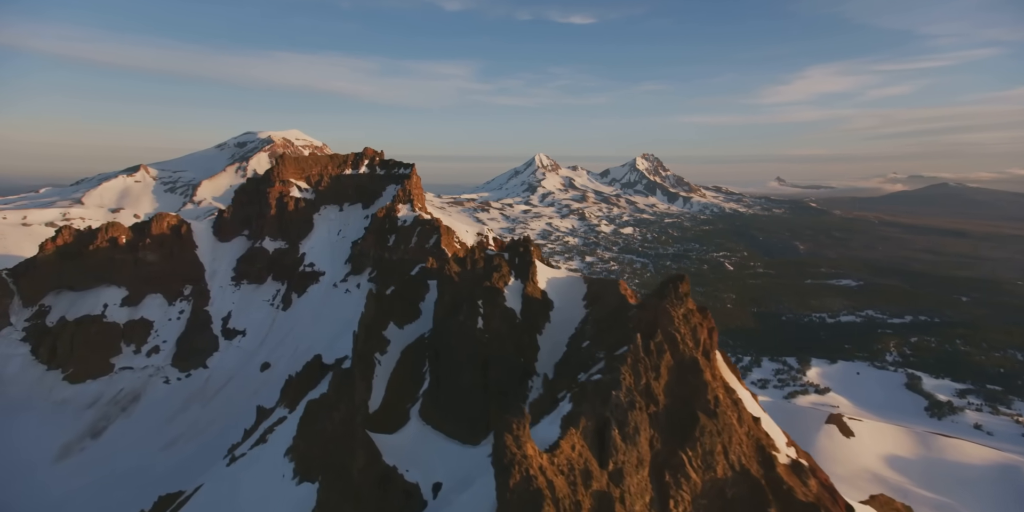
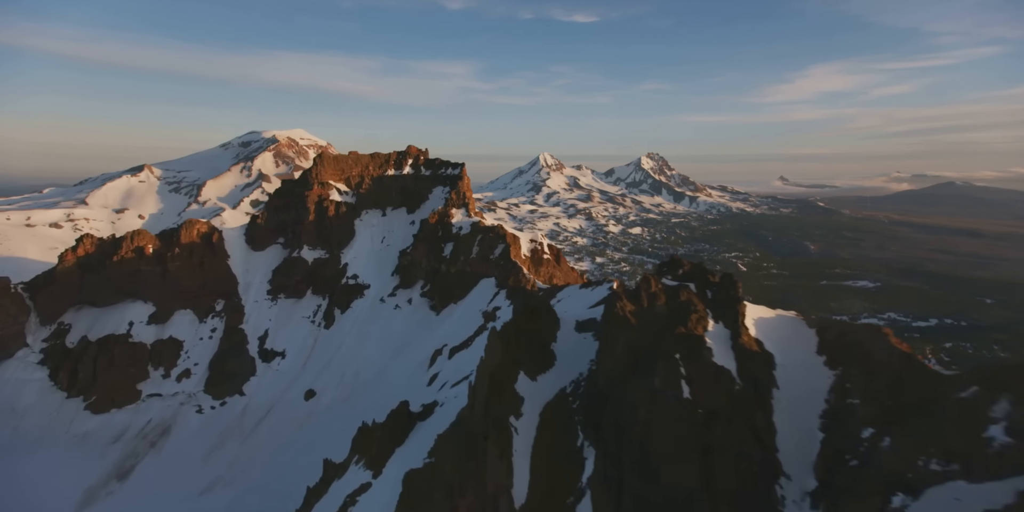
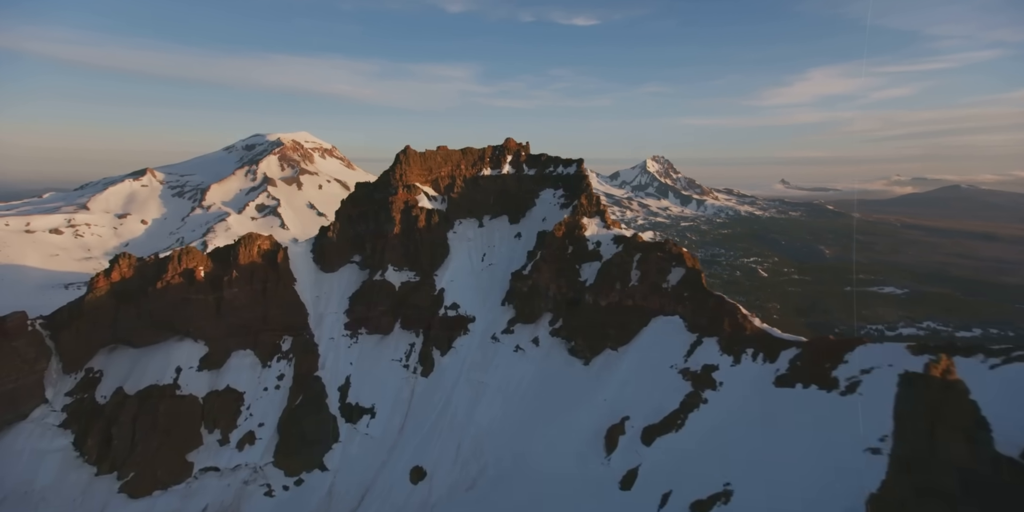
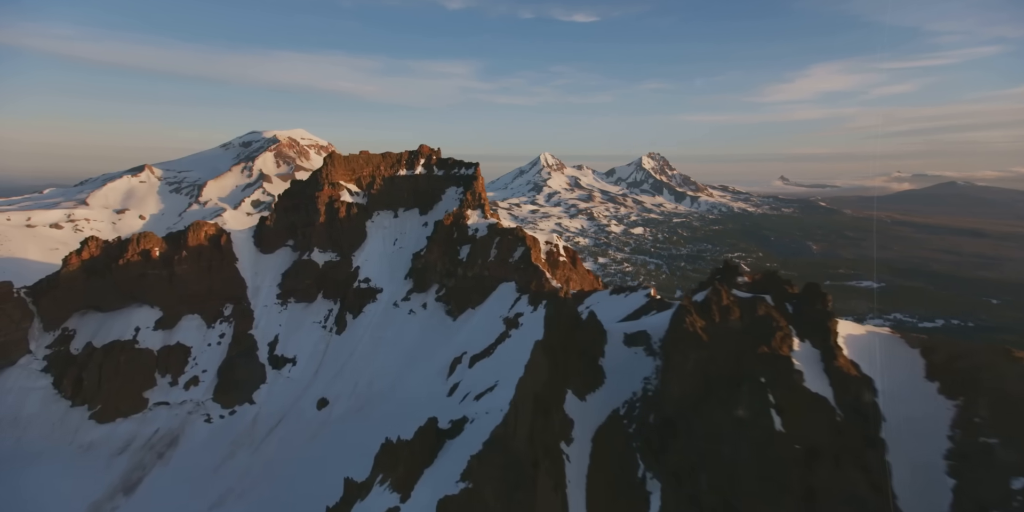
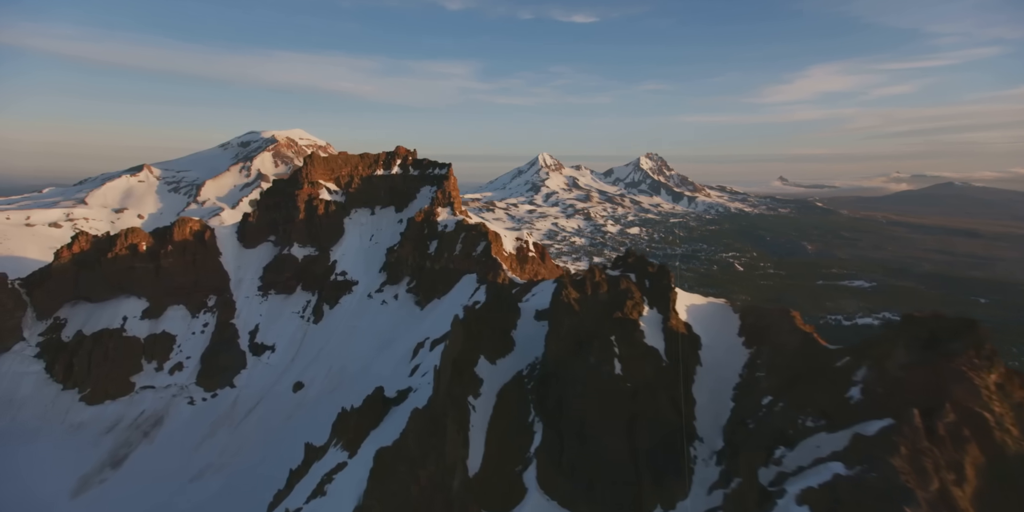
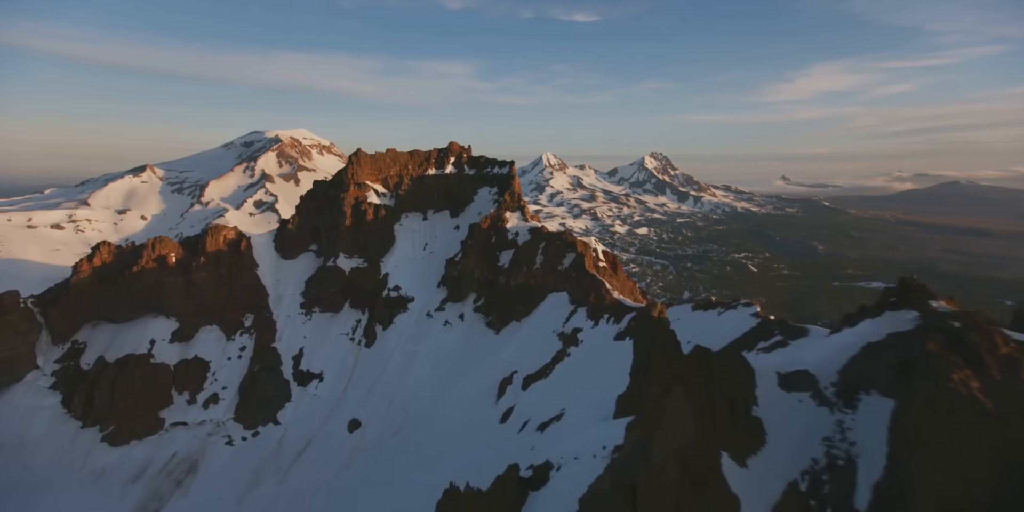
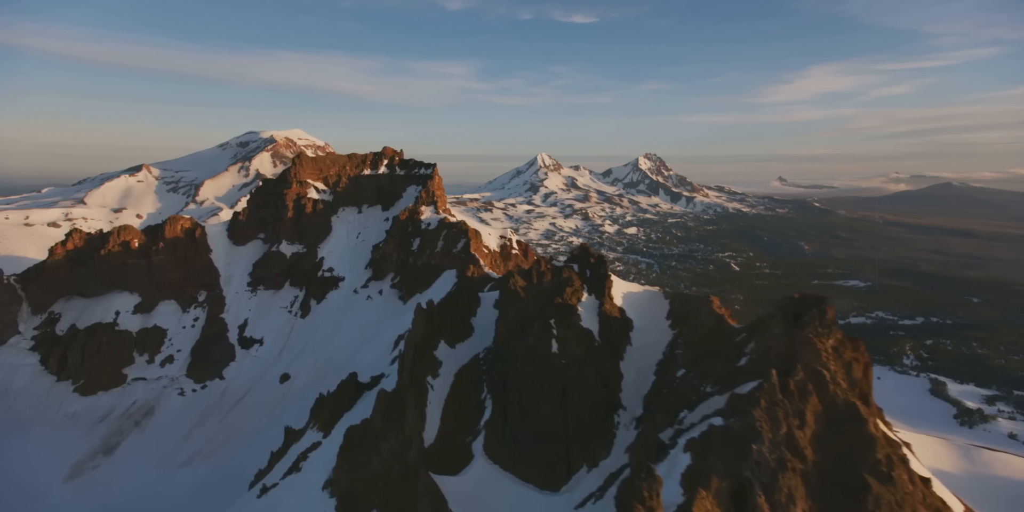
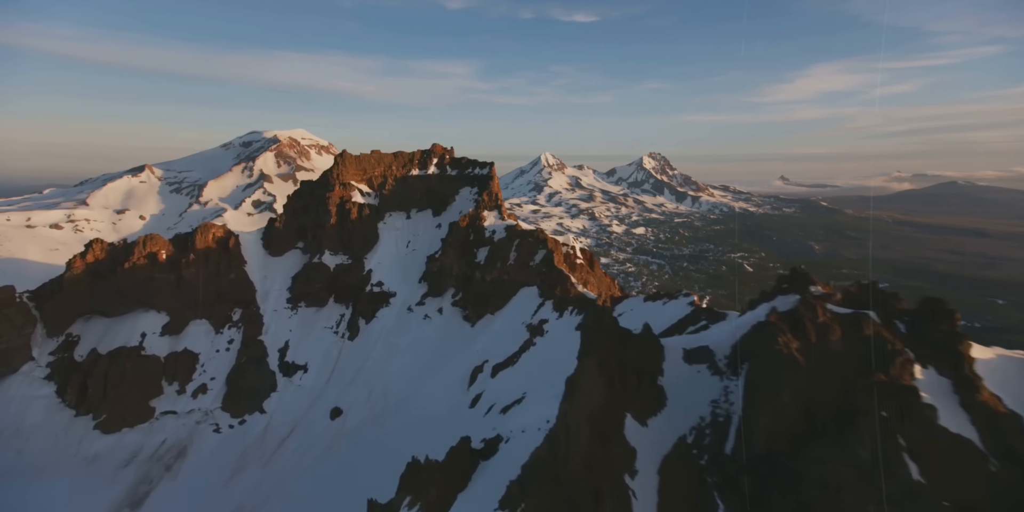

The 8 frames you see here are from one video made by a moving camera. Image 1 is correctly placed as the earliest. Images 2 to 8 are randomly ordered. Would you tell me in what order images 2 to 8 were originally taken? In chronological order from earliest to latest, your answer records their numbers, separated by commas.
7, 5, 2, 4, 8, 6, 3
